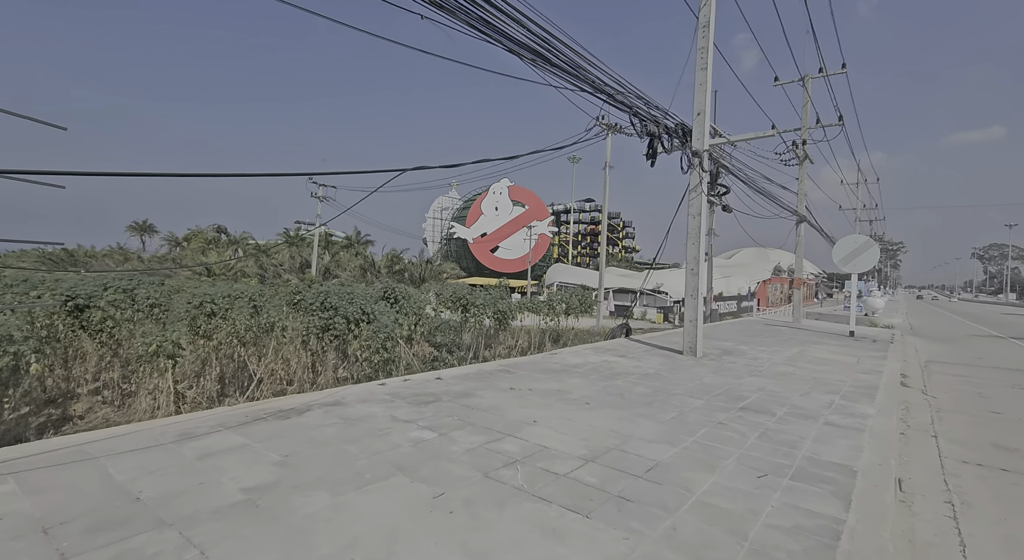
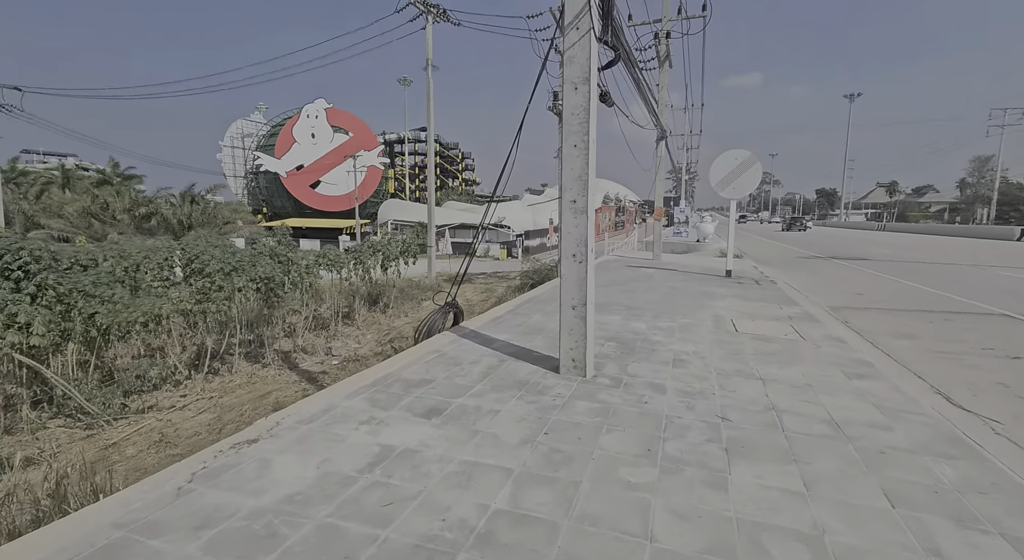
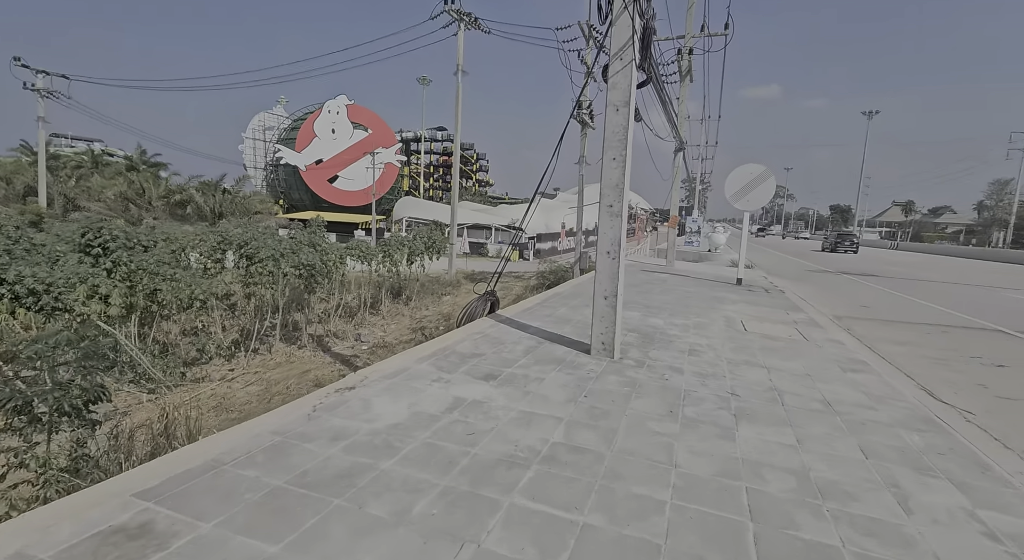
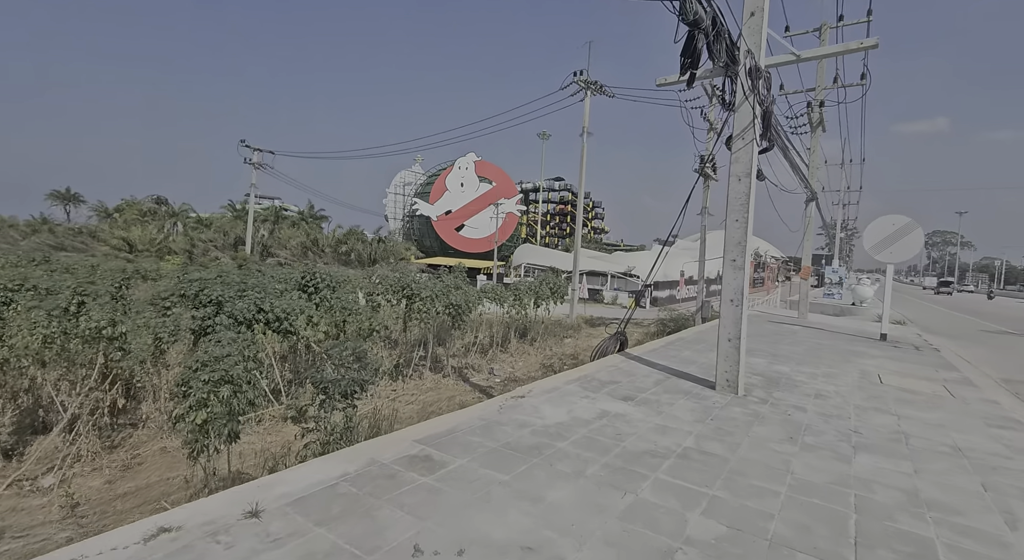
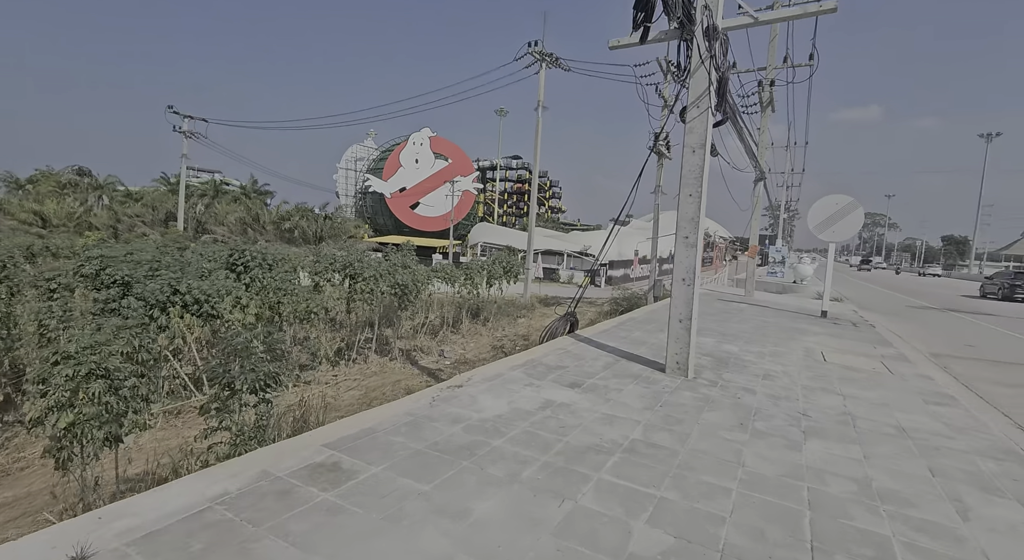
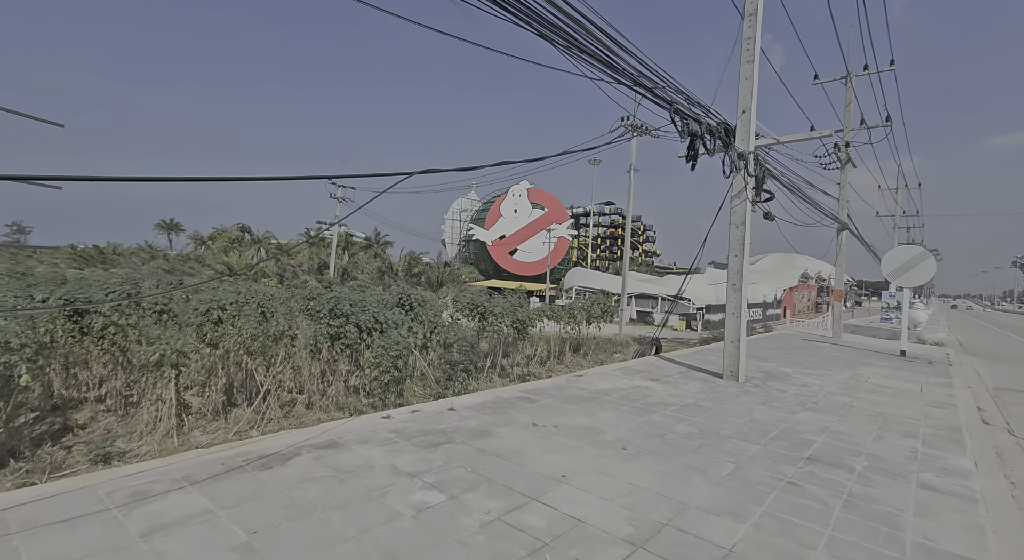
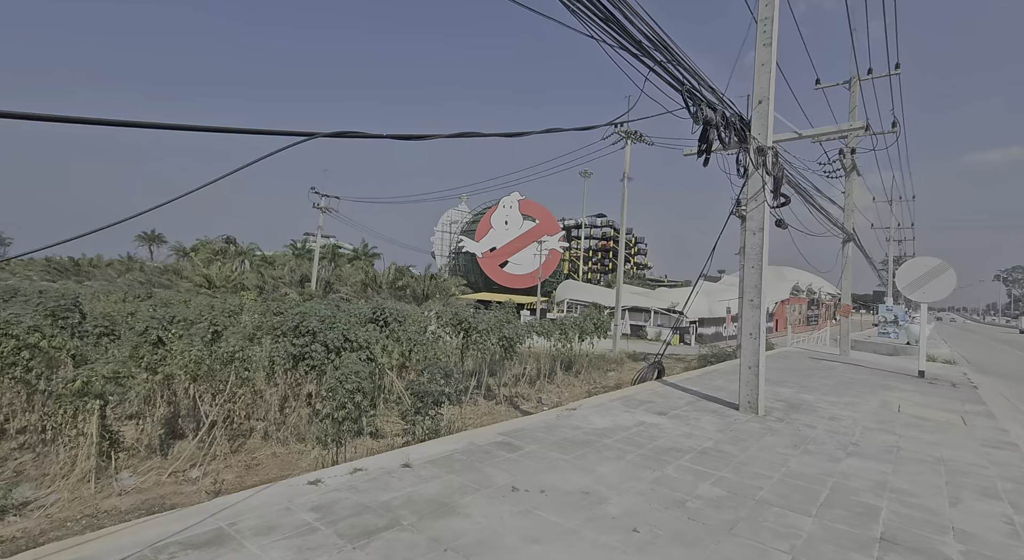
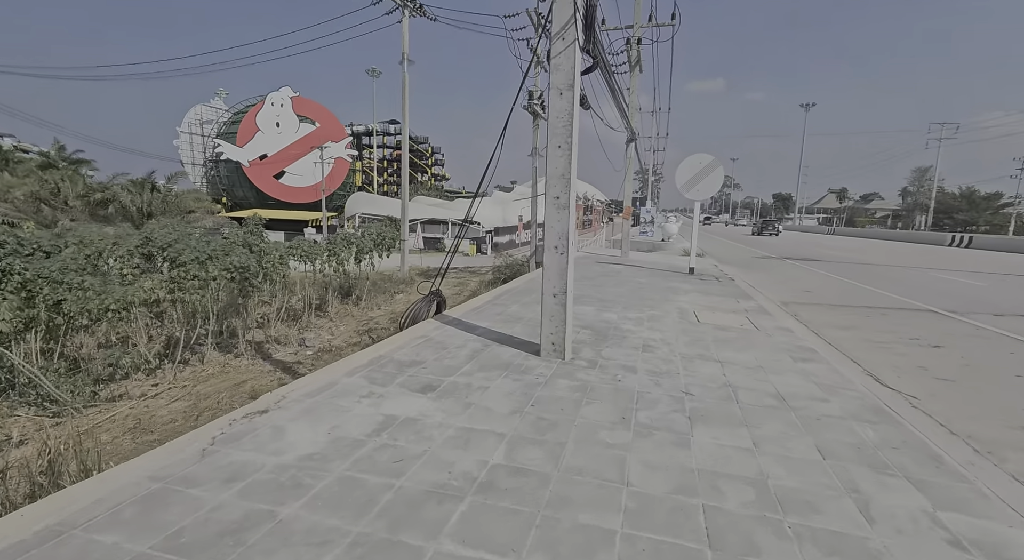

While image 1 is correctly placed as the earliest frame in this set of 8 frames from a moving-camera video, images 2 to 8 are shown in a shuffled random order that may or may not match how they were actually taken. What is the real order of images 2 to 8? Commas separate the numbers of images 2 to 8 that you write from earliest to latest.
6, 7, 4, 5, 3, 8, 2
